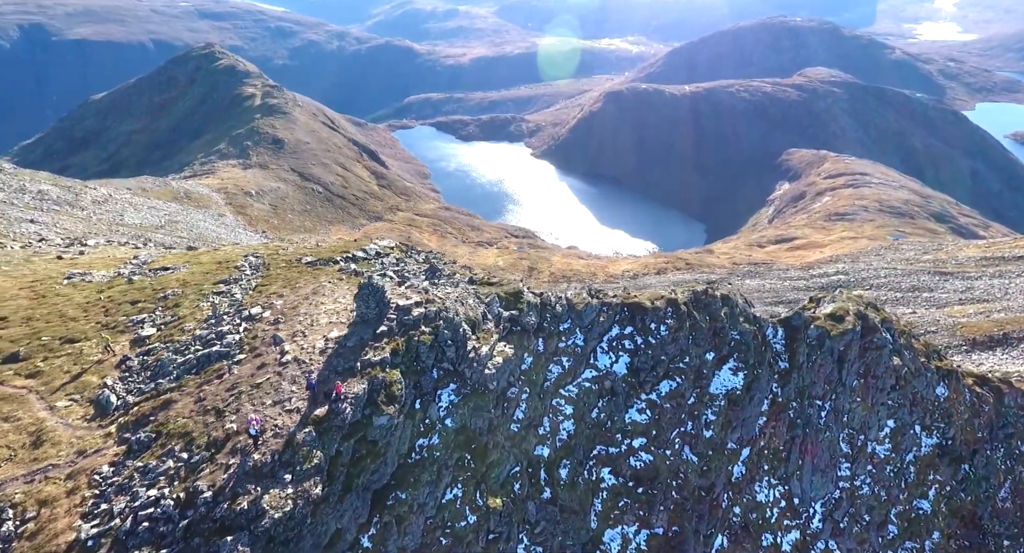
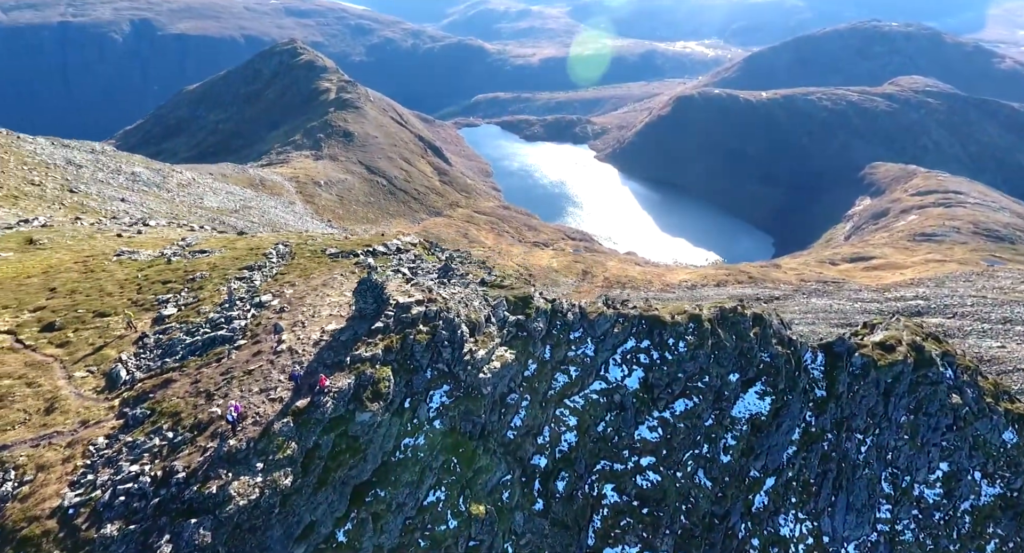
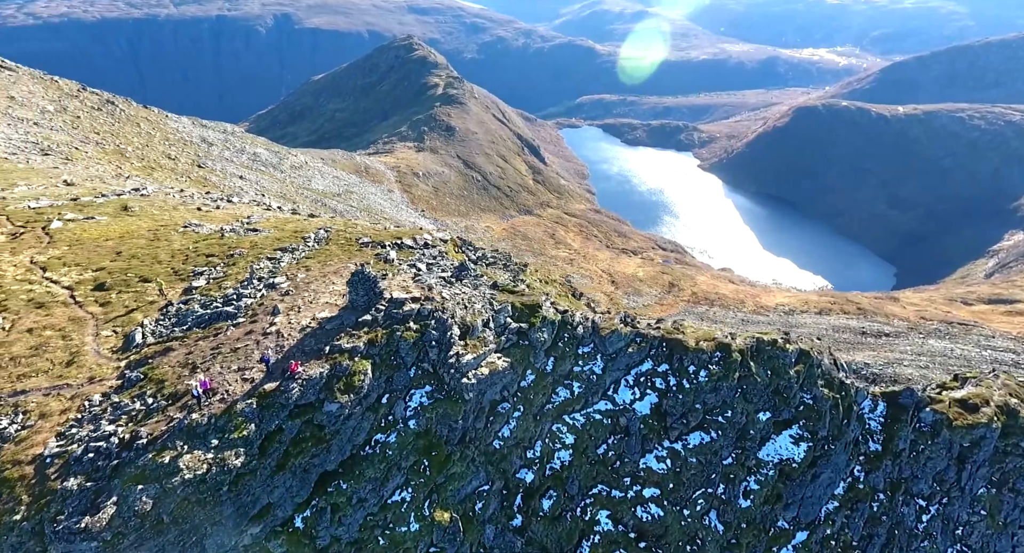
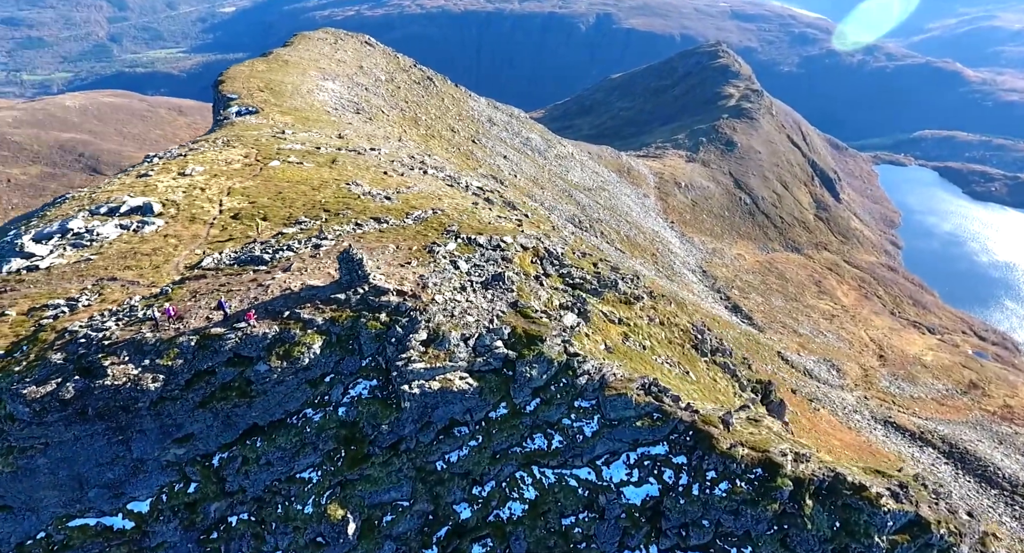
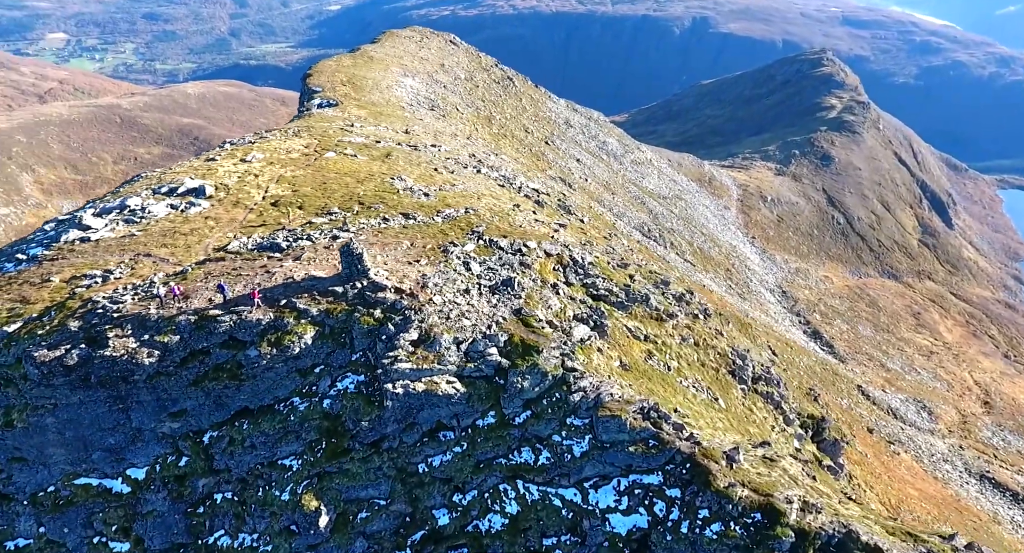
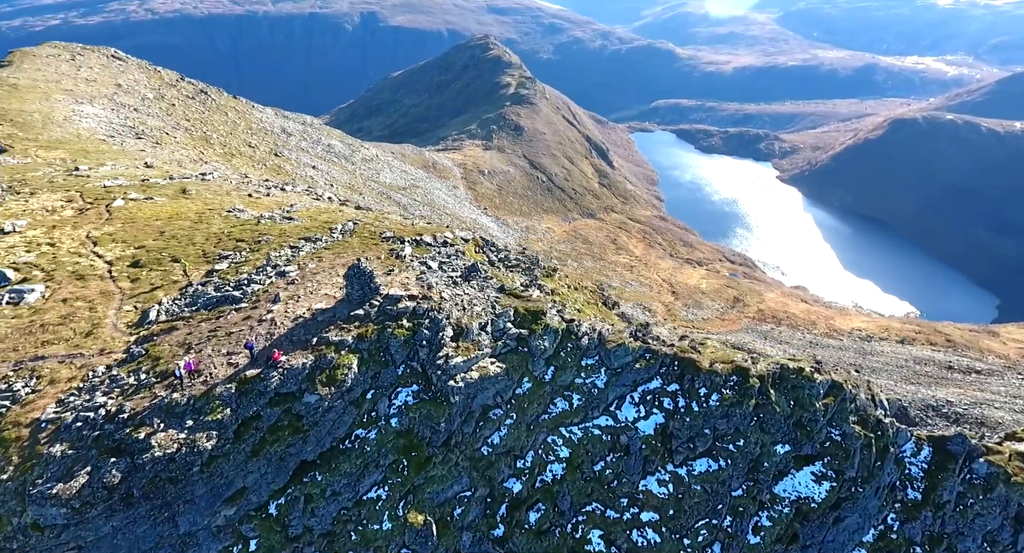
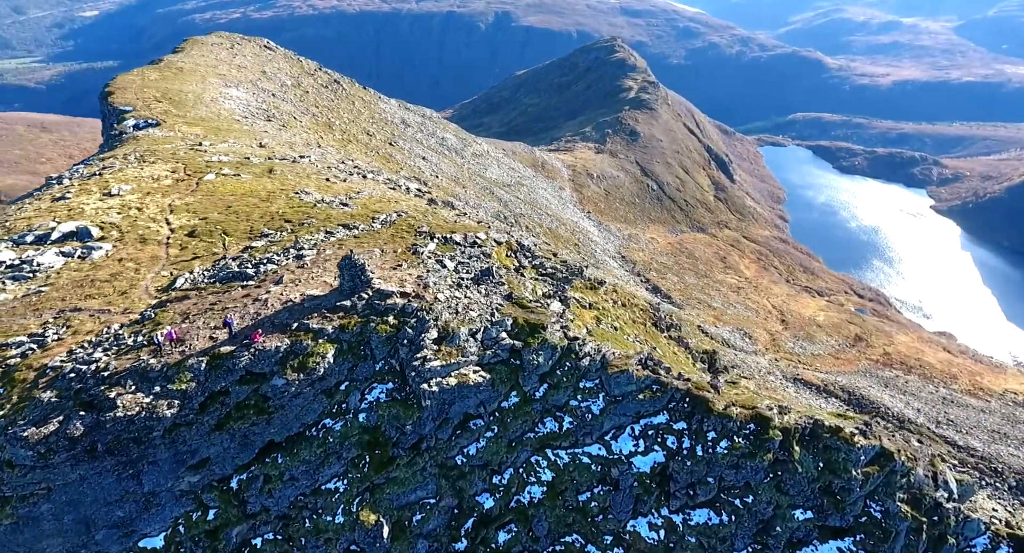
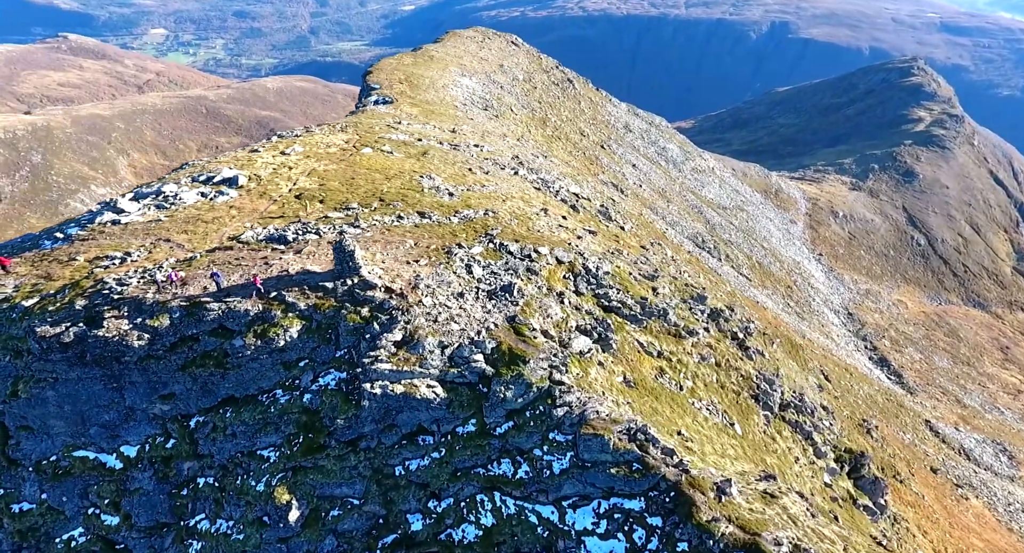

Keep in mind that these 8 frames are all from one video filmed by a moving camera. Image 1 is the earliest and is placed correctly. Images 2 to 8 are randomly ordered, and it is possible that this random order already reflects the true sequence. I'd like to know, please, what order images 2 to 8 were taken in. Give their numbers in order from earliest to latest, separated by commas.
2, 3, 6, 7, 4, 5, 8
